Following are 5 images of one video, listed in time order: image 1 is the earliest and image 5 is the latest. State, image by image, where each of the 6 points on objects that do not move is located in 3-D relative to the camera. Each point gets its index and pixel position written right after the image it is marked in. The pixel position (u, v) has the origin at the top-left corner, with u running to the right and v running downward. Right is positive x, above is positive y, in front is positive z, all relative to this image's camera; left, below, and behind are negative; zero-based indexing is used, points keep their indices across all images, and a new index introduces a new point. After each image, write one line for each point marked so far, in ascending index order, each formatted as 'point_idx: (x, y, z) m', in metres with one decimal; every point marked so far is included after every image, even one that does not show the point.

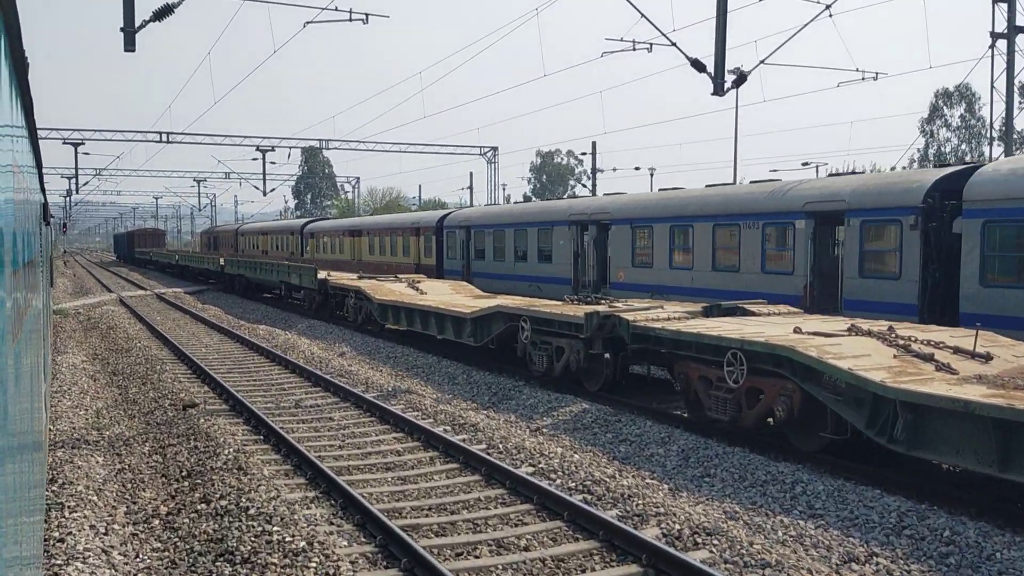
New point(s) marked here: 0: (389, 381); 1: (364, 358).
0: (-1.7, -1.3, +13.2) m
1: (-2.4, -1.2, +15.9) m
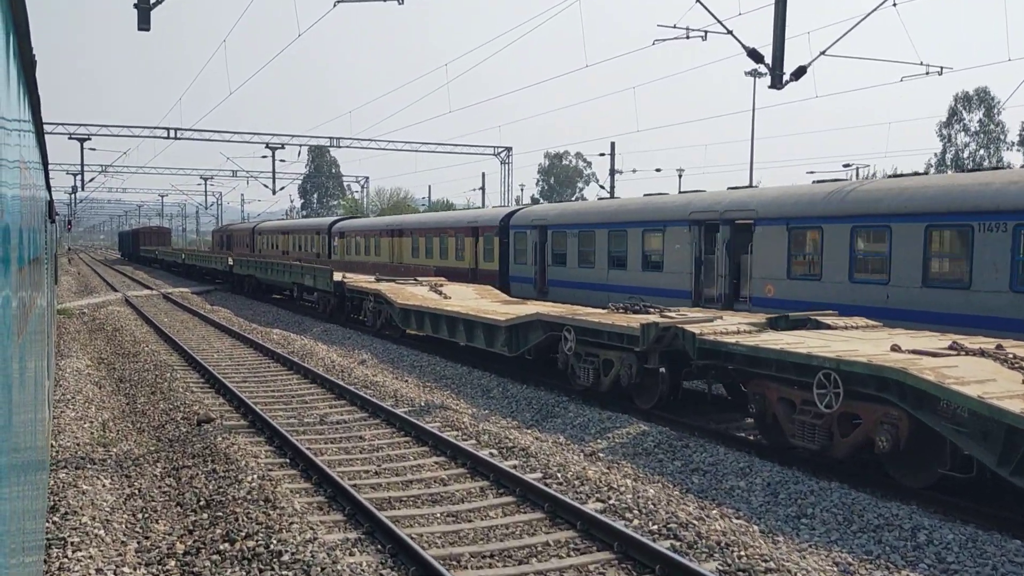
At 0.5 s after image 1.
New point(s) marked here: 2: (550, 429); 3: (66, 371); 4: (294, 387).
0: (-1.2, -1.3, +12.2) m
1: (-1.9, -1.2, +14.8) m
2: (+0.4, -1.5, +10.1) m
3: (-7.3, -1.4, +15.9) m
4: (-3.0, -1.3, +13.1) m
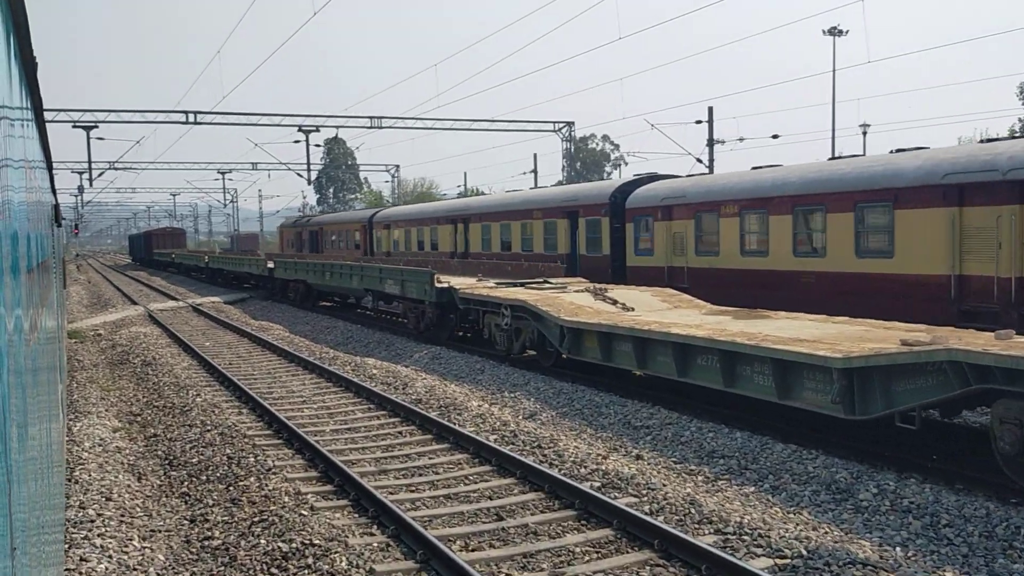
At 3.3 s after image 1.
0: (+1.5, -1.5, +6.6) m
1: (+0.8, -1.4, +9.3) m
2: (+3.1, -1.6, +4.5) m
3: (-4.6, -1.7, +10.4) m
4: (-0.3, -1.5, +7.6) m
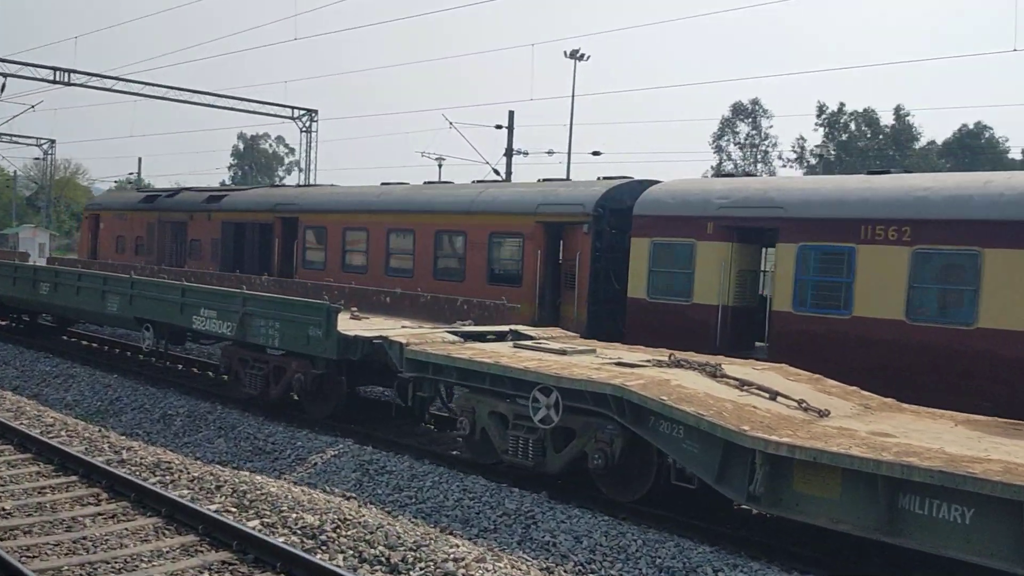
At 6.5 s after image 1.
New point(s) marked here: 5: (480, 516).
0: (+4.2, -2.1, +1.5) m
1: (+2.6, -1.9, +3.7) m
2: (+6.4, -2.3, +0.1) m
3: (-2.8, -1.9, +2.8) m
4: (+2.2, -2.0, +1.8) m
5: (-0.2, -1.6, +6.9) m
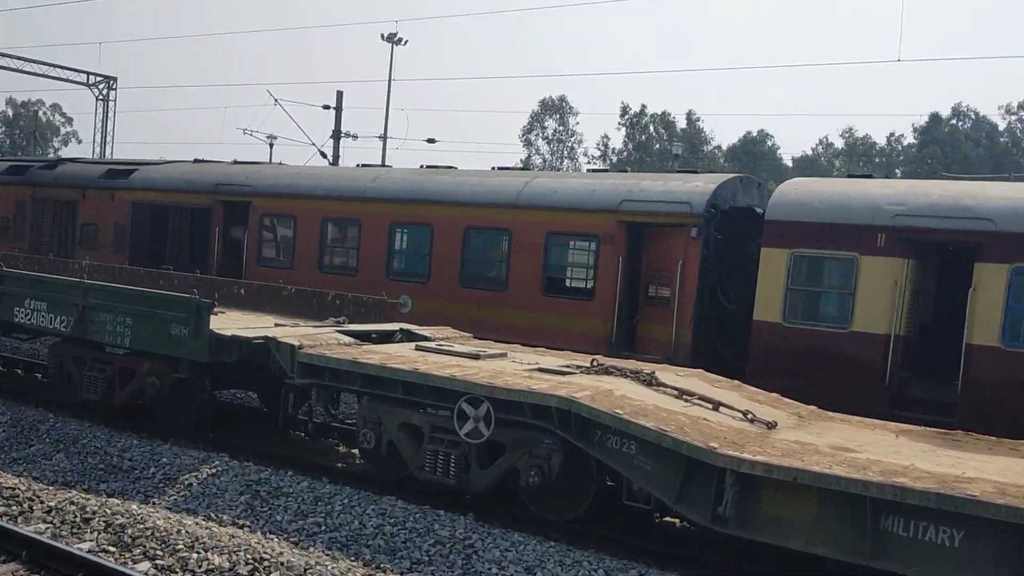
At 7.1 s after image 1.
0: (+4.8, -2.3, +1.8) m
1: (+2.8, -2.0, +3.6) m
2: (+7.3, -2.5, +0.9) m
3: (-2.3, -1.9, +1.5) m
4: (+2.8, -2.2, +1.6) m
5: (-0.7, -1.6, +6.1) m
